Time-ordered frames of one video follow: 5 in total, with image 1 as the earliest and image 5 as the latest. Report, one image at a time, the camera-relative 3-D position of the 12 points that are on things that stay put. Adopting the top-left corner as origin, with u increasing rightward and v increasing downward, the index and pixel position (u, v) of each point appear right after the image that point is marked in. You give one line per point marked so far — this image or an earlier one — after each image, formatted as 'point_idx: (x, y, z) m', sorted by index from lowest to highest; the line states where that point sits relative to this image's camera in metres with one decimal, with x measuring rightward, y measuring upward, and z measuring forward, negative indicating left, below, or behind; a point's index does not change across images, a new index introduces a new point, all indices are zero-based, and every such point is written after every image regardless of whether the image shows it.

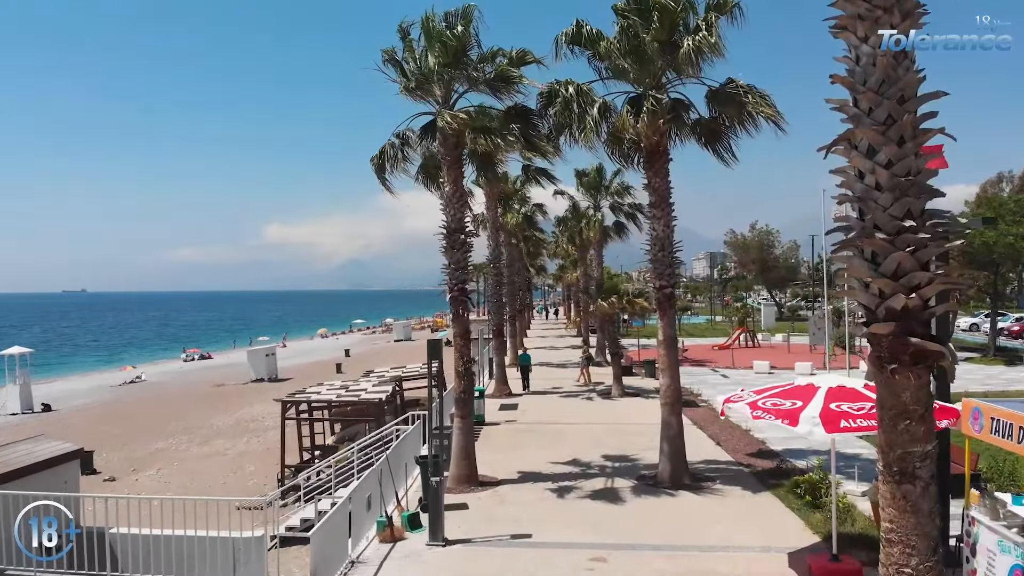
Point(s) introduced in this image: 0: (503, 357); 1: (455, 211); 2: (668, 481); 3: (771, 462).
0: (-0.3, -1.9, +18.8) m
1: (-0.9, +1.2, +10.6) m
2: (+2.4, -3.0, +10.5) m
3: (+4.4, -3.0, +11.6) m
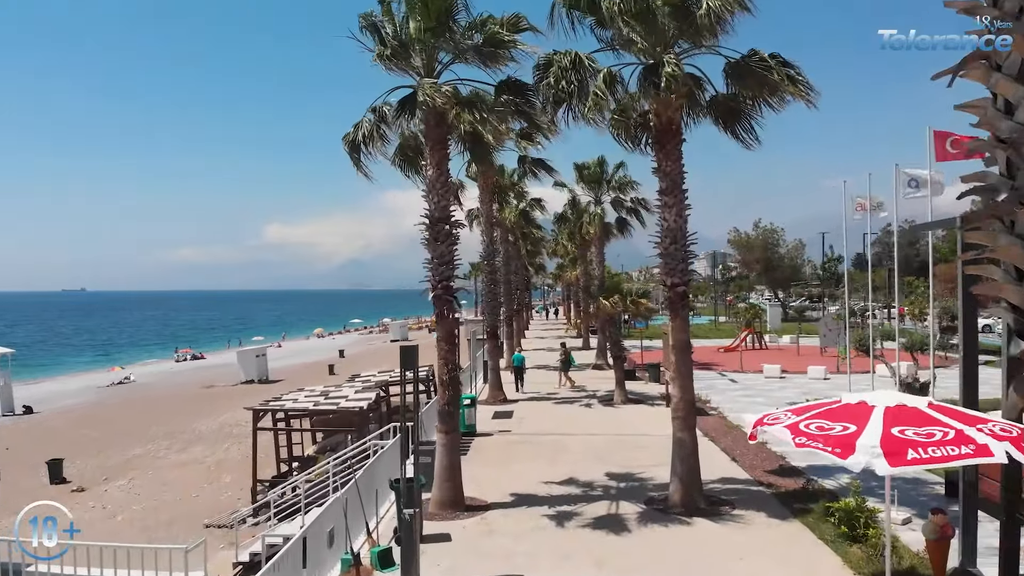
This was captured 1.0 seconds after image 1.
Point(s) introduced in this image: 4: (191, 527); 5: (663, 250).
0: (-0.4, -1.9, +17.5) m
1: (-1.0, +1.2, +9.3) m
2: (+2.3, -2.9, +9.2) m
3: (+4.3, -3.0, +10.4) m
4: (-6.8, -5.1, +14.5) m
5: (+2.1, +0.5, +9.4) m
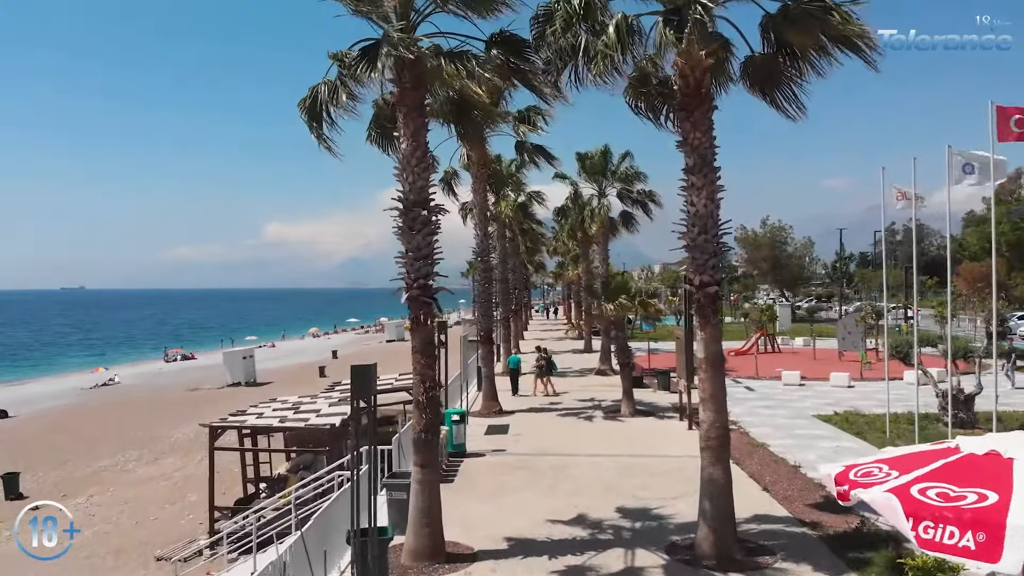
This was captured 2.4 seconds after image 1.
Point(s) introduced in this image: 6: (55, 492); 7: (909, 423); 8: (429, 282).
0: (-0.5, -1.9, +15.8) m
1: (-1.1, +1.2, +7.6) m
2: (+2.2, -2.9, +7.5) m
3: (+4.2, -3.0, +8.6) m
4: (-6.9, -5.1, +12.8) m
5: (+2.0, +0.5, +7.7) m
6: (-12.9, -5.8, +19.3) m
7: (+8.6, -2.9, +14.7) m
8: (-0.9, +0.1, +7.6) m
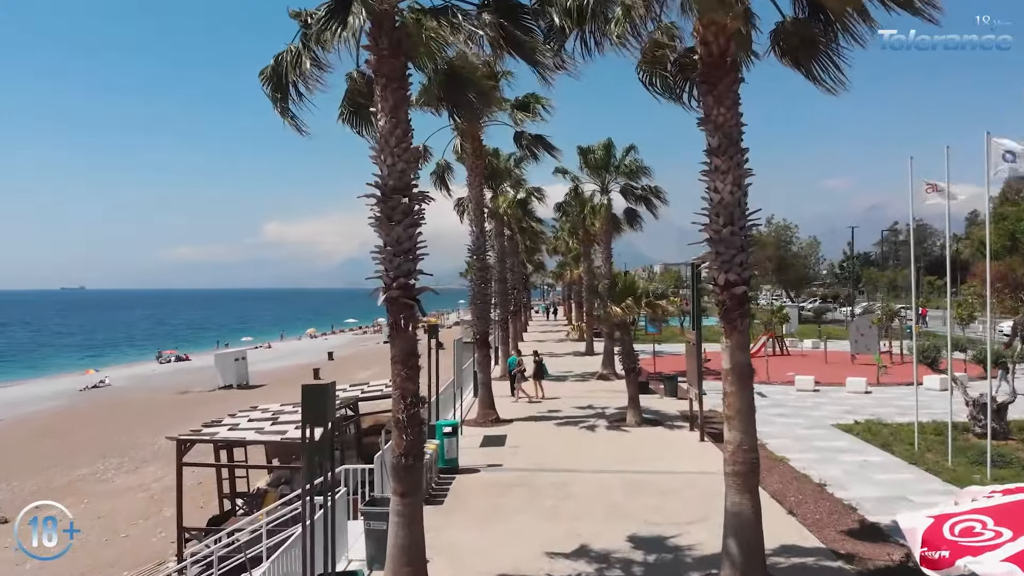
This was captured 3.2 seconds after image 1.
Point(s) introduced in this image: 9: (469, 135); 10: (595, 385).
0: (-0.5, -1.9, +14.8) m
1: (-1.1, +1.2, +6.5) m
2: (+2.1, -2.9, +6.4) m
3: (+4.2, -3.0, +7.6) m
4: (-7.0, -5.1, +11.7) m
5: (+2.0, +0.5, +6.7) m
6: (-13.0, -5.8, +18.2) m
7: (+8.5, -2.9, +13.7) m
8: (-1.0, +0.1, +6.5) m
9: (-1.0, +3.4, +15.1) m
10: (+2.4, -2.8, +19.6) m
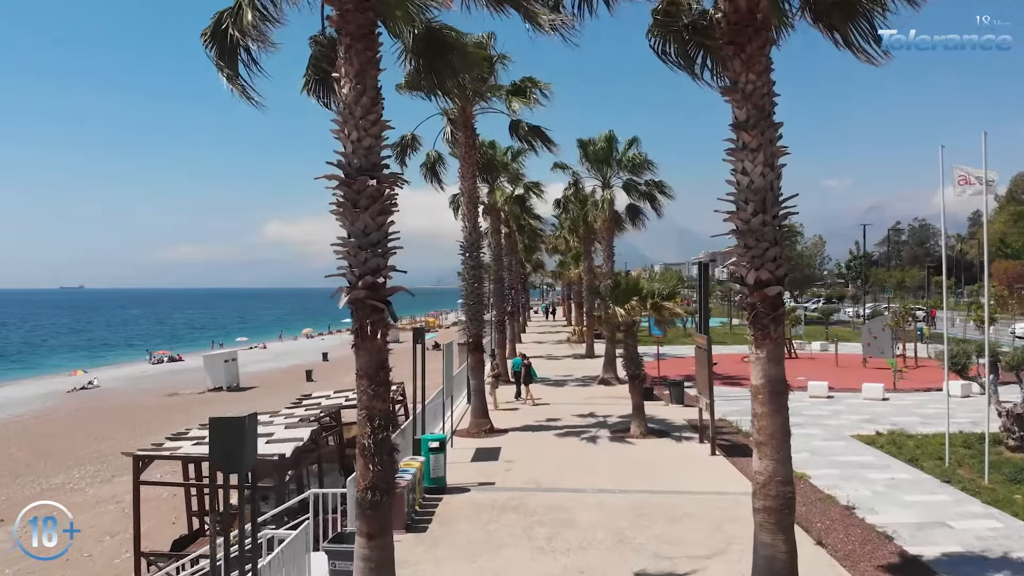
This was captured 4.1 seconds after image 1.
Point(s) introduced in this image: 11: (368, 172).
0: (-0.6, -1.9, +13.7) m
1: (-1.2, +1.2, +5.5) m
2: (+2.1, -2.9, +5.4) m
3: (+4.1, -3.0, +6.5) m
4: (-7.1, -5.1, +10.7) m
5: (+1.9, +0.5, +5.6) m
6: (-13.1, -5.7, +17.2) m
7: (+8.4, -2.9, +12.6) m
8: (-1.1, +0.1, +5.5) m
9: (-1.0, +3.4, +14.0) m
10: (+2.3, -2.8, +18.6) m
11: (-1.2, +0.9, +5.5) m
